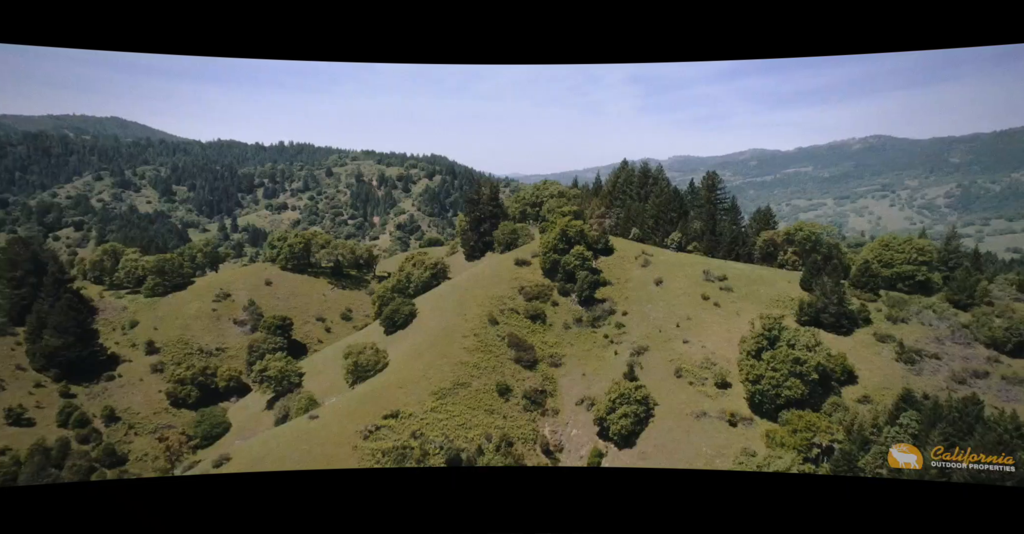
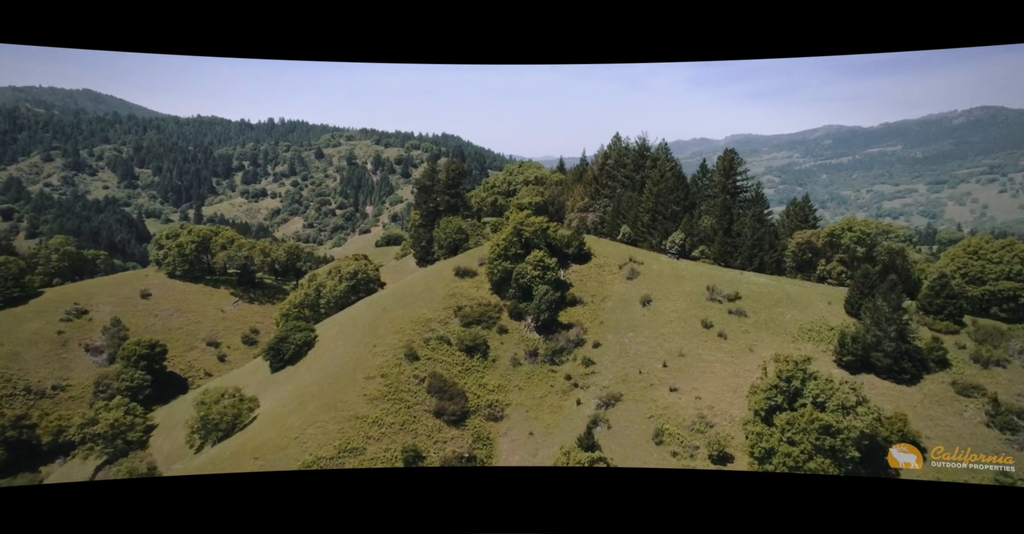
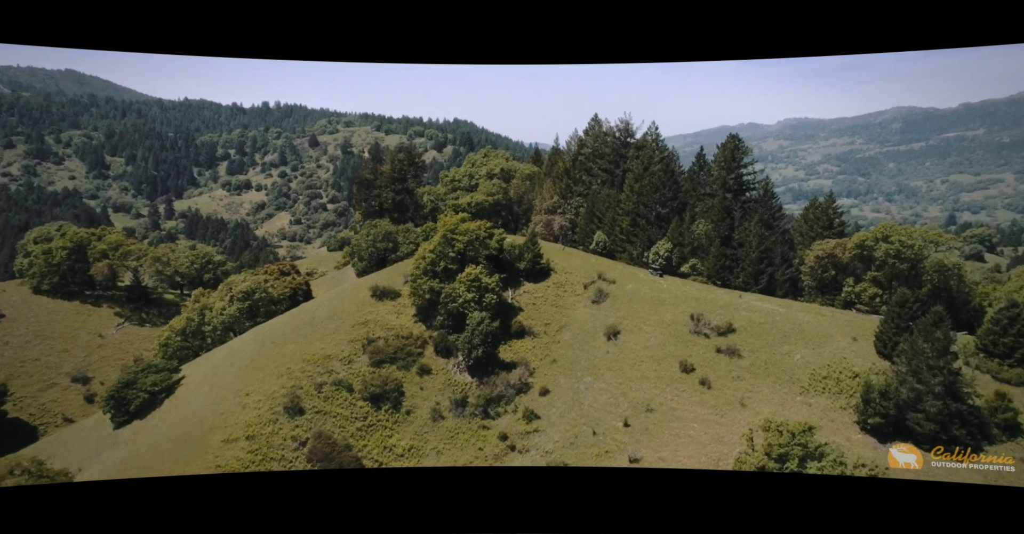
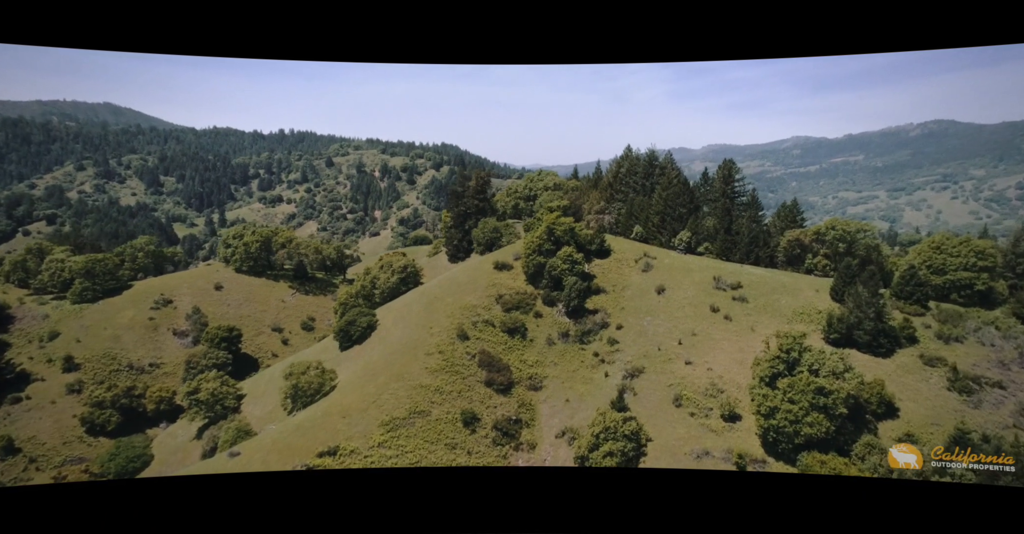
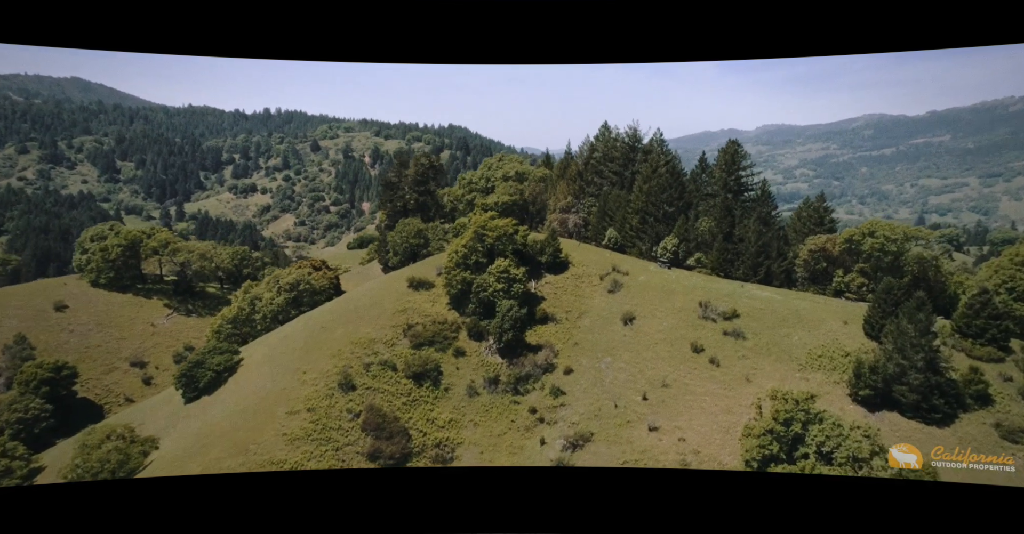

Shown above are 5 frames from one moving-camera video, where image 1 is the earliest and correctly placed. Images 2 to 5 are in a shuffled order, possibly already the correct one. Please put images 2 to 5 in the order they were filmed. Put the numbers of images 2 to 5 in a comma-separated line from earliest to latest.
4, 2, 5, 3
